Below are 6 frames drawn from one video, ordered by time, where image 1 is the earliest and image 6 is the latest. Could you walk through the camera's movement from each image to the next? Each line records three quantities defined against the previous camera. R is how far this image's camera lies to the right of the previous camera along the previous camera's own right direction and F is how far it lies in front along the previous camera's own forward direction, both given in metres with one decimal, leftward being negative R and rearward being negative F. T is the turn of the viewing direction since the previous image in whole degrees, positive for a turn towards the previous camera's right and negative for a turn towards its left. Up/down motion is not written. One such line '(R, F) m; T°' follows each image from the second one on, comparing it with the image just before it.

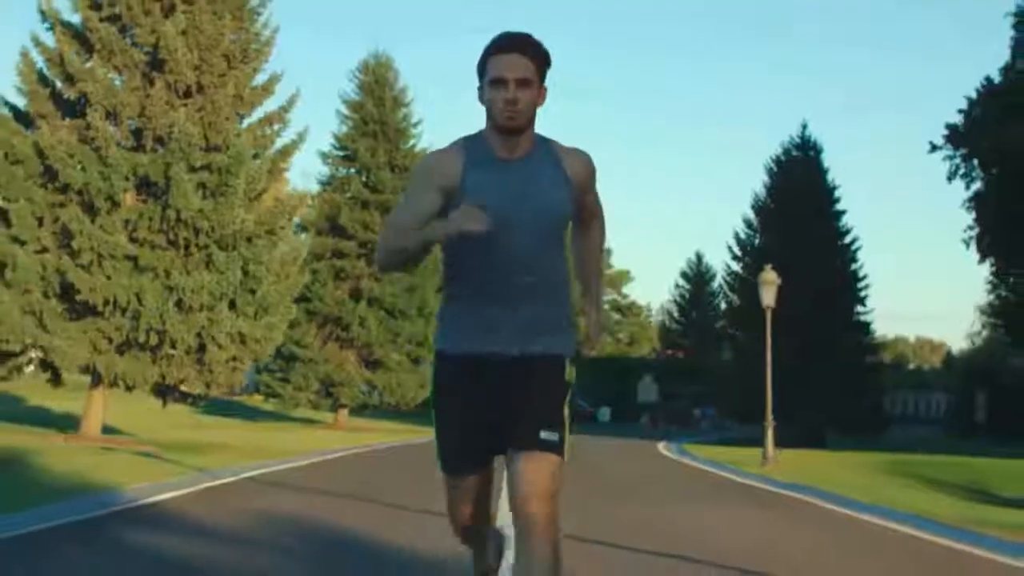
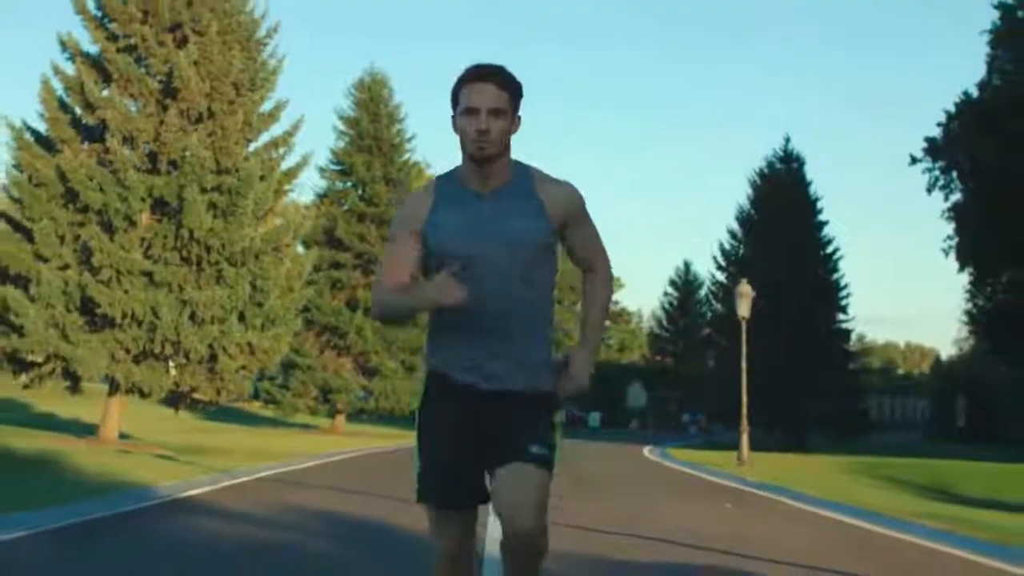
(0.0, -1.2) m; 0°
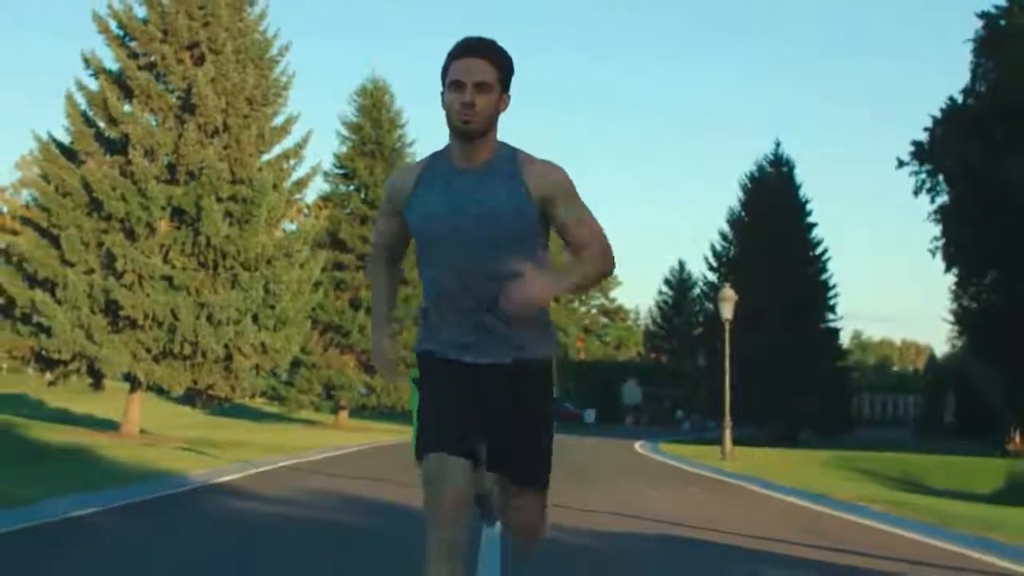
(0.0, -1.2) m; 0°
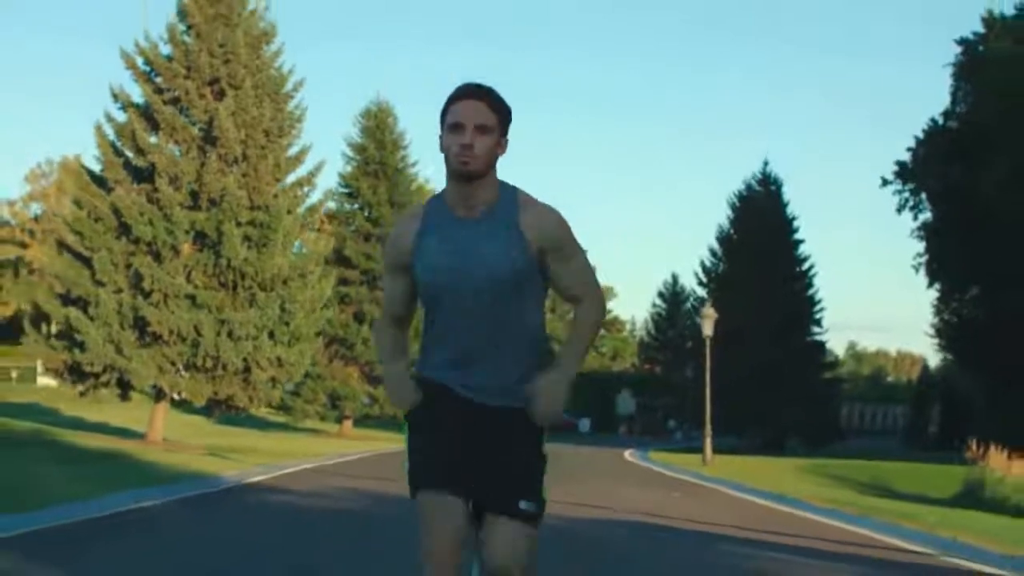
(0.0, -1.7) m; 0°
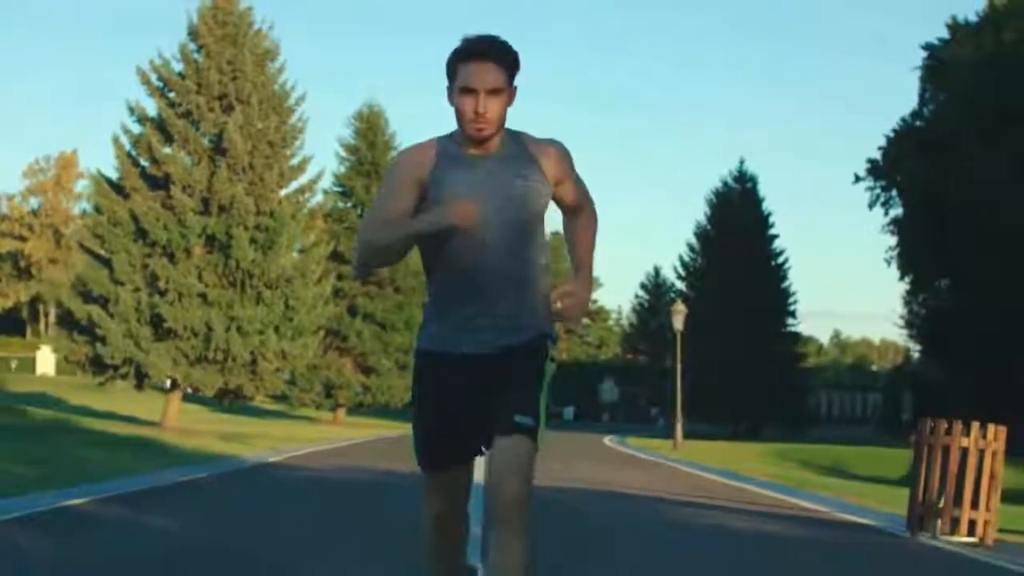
(0.0, -1.9) m; +1°
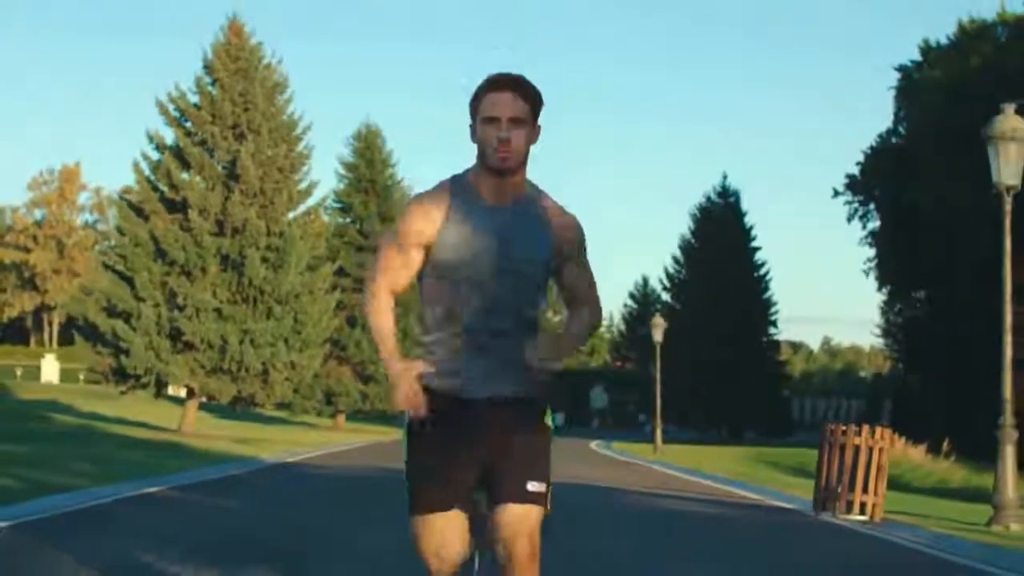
(0.0, -2.0) m; 0°
